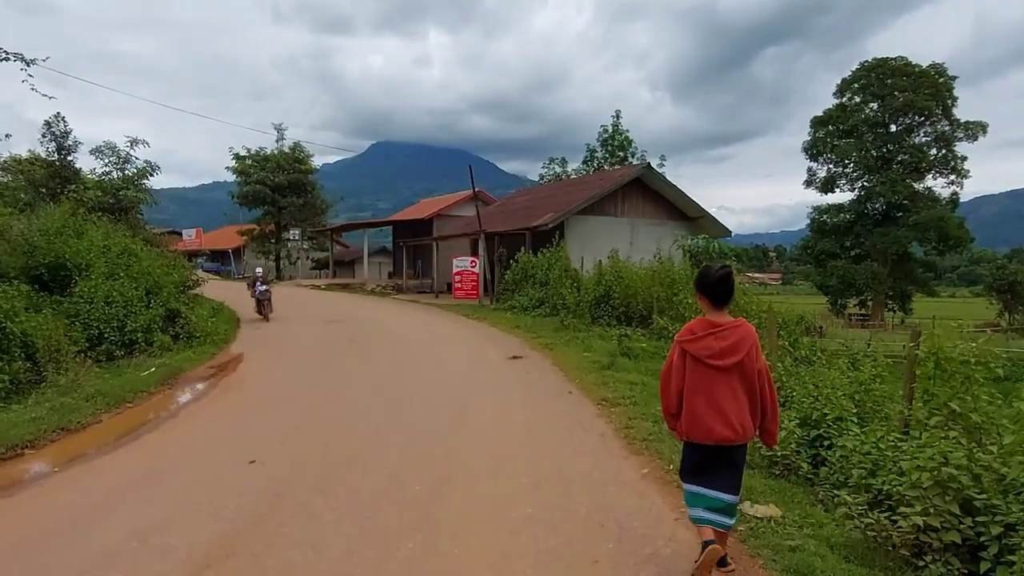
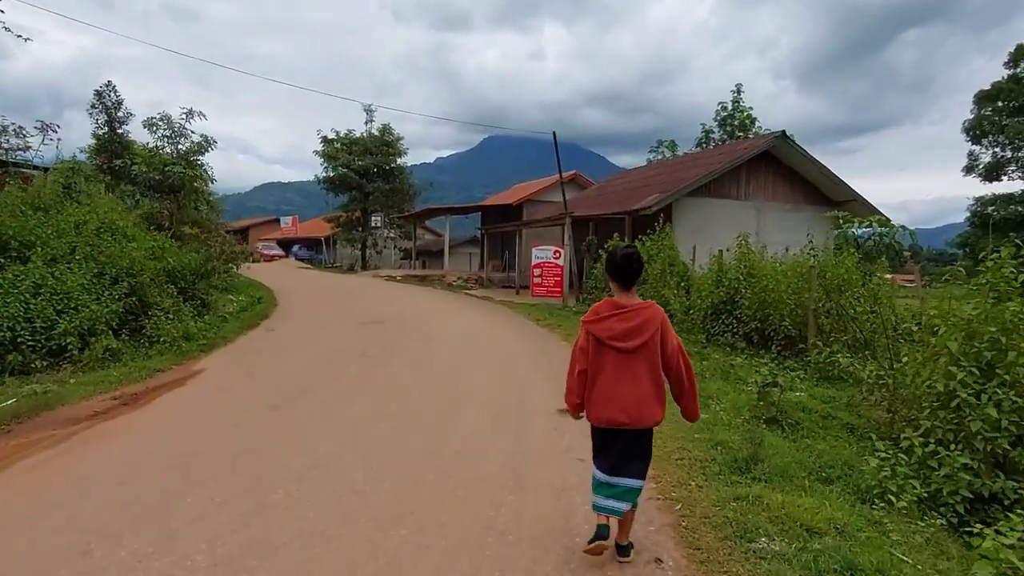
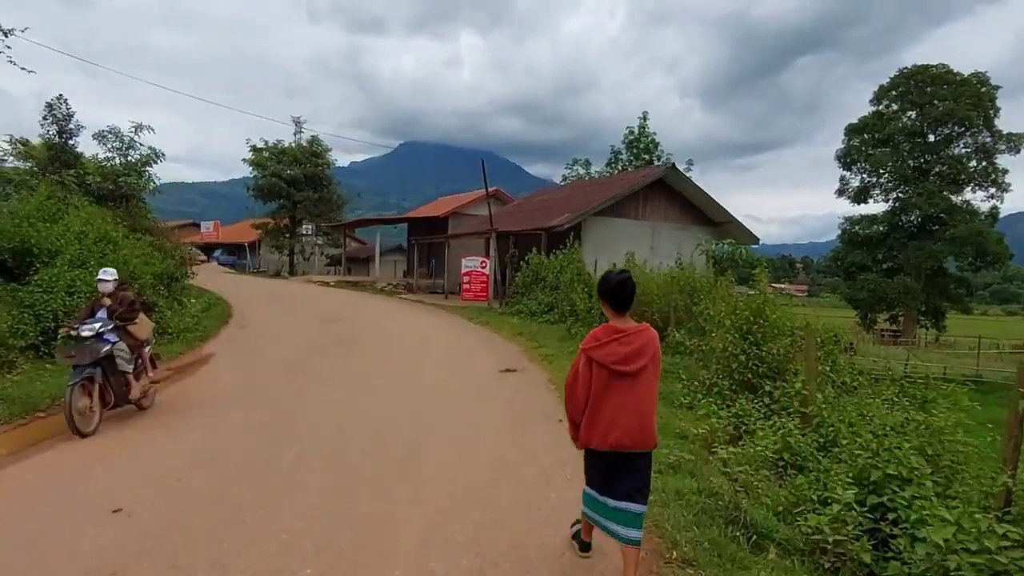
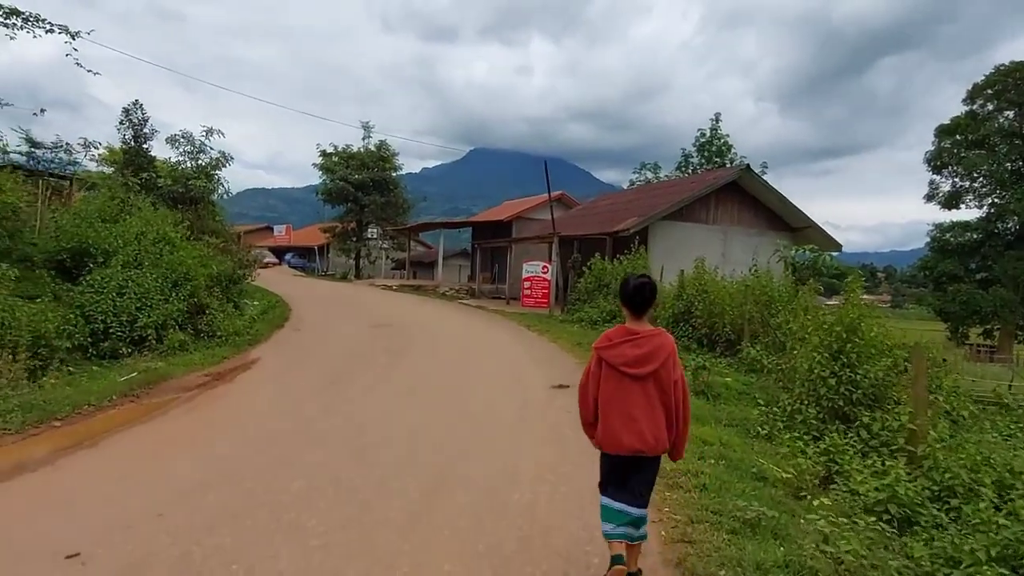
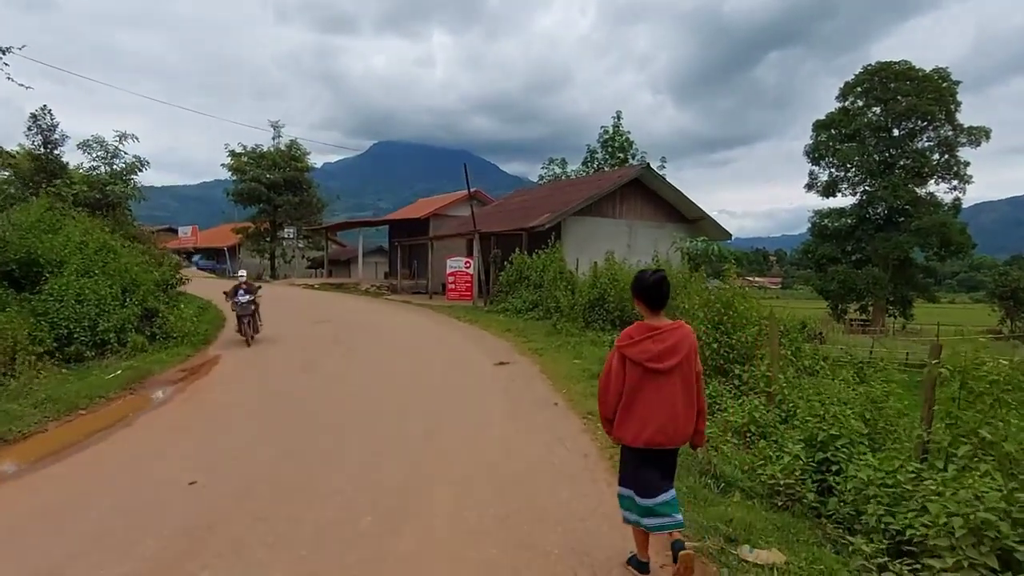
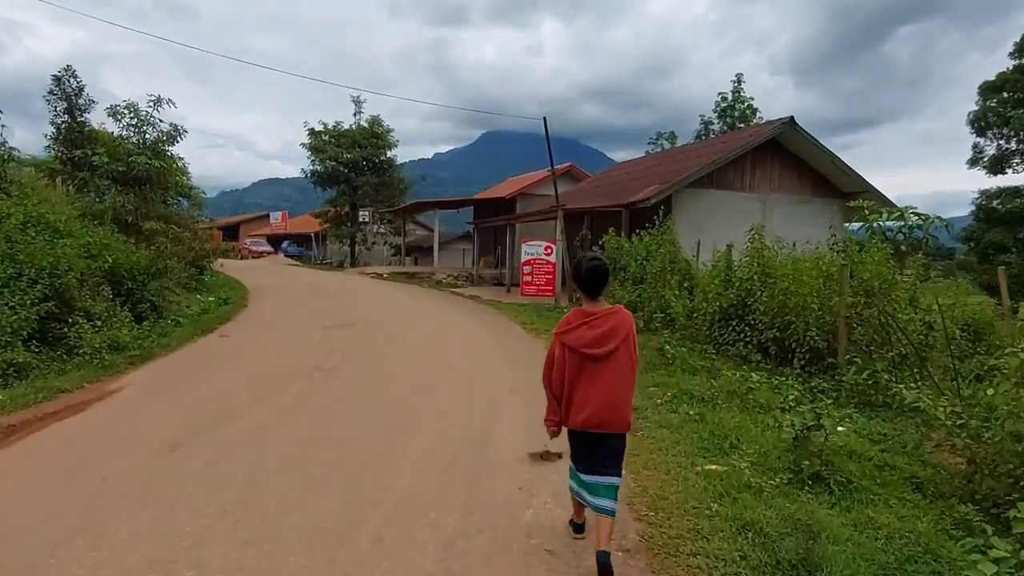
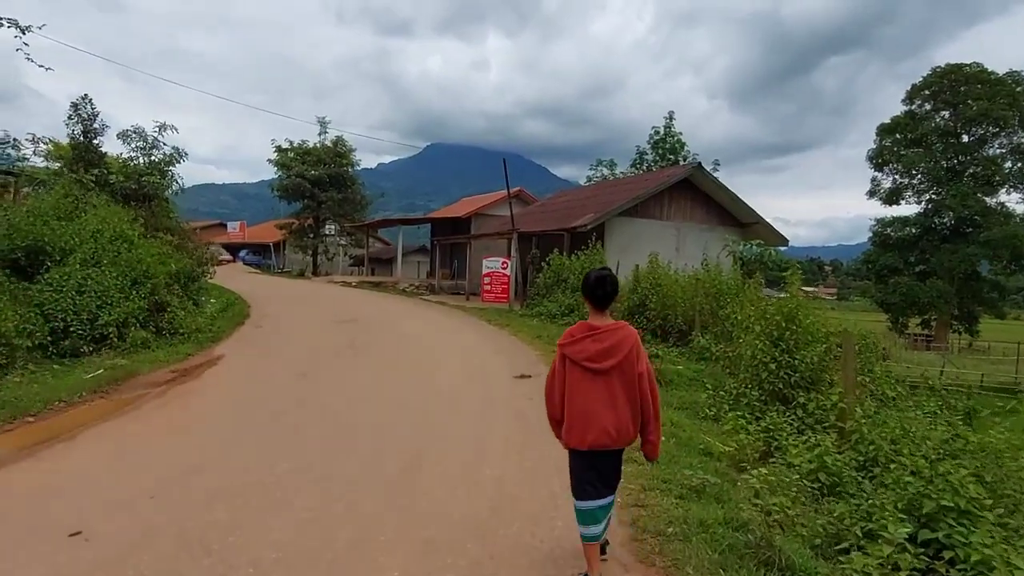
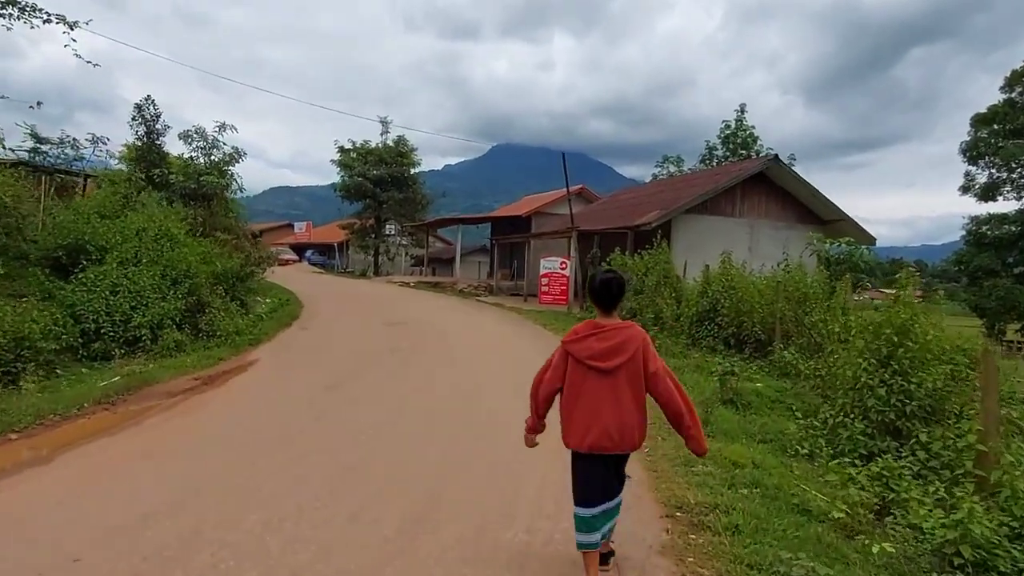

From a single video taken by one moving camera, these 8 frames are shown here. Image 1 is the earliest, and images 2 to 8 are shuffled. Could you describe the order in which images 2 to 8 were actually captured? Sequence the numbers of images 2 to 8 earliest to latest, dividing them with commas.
5, 3, 7, 4, 8, 2, 6
